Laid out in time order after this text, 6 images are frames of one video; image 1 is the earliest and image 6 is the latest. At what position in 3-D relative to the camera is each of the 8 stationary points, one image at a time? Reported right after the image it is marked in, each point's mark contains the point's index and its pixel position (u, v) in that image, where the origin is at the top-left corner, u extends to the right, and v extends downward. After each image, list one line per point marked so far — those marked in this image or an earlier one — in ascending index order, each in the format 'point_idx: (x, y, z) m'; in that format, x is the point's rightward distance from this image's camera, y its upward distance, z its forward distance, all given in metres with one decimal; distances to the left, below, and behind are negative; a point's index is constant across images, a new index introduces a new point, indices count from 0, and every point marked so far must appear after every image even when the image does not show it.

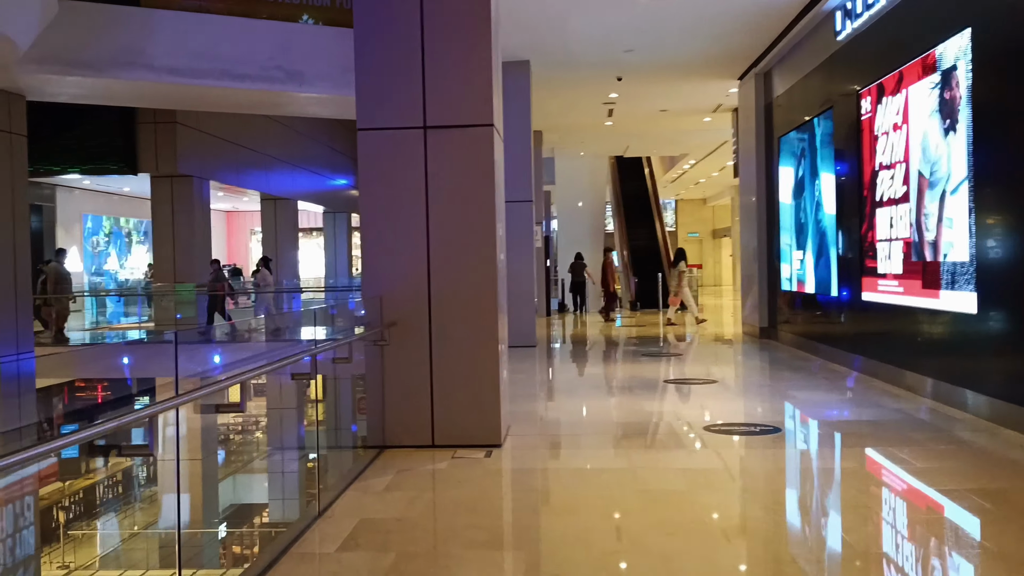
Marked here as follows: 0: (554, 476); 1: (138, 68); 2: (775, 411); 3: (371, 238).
0: (+0.2, -1.0, +4.1) m
1: (-4.5, +2.6, +9.0) m
2: (+2.1, -0.9, +5.9) m
3: (-0.9, +0.3, +4.6) m
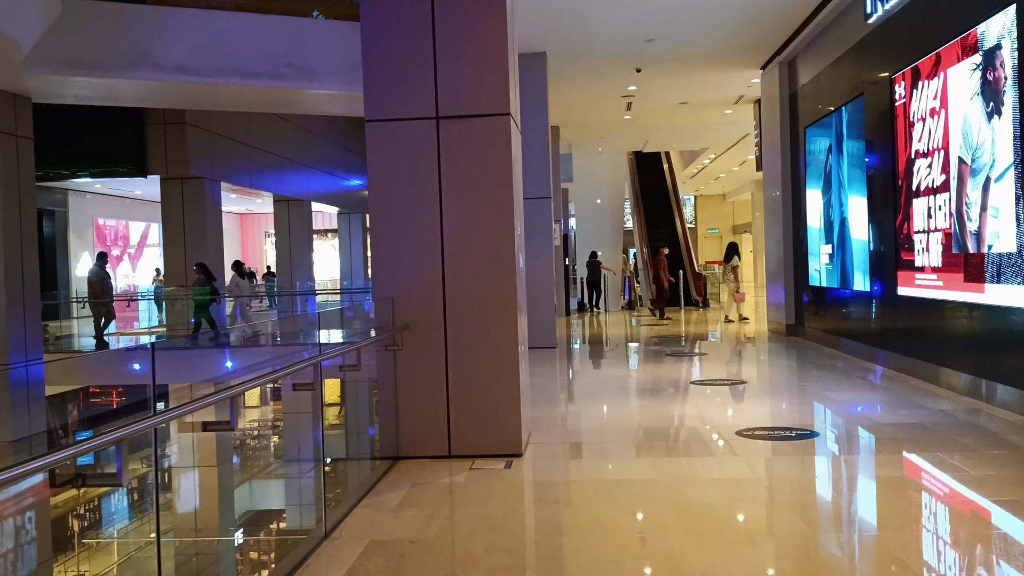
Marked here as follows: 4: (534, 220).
0: (+0.3, -1.0, +3.8) m
1: (-4.3, +2.6, +8.8) m
2: (+2.2, -0.9, +5.6) m
3: (-0.8, +0.3, +4.4) m
4: (+0.3, +0.9, +10.3) m
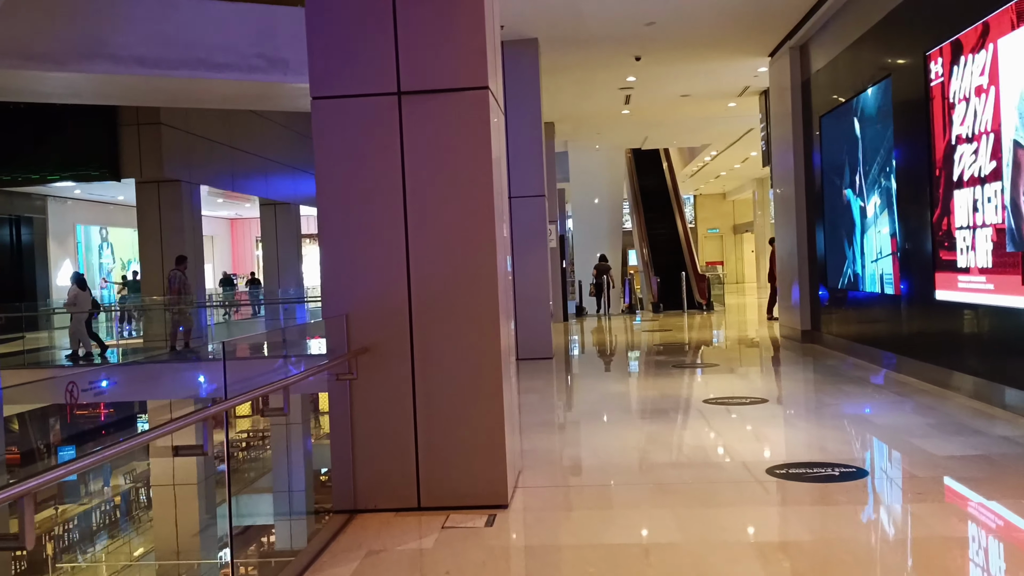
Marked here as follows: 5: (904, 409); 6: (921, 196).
0: (+0.3, -1.1, +3.0) m
1: (-4.4, +2.5, +8.1) m
2: (+2.2, -1.0, +4.9) m
3: (-0.9, +0.2, +3.6) m
4: (+0.2, +0.9, +9.5) m
5: (+2.8, -0.8, +5.3) m
6: (+3.7, +0.8, +6.6) m
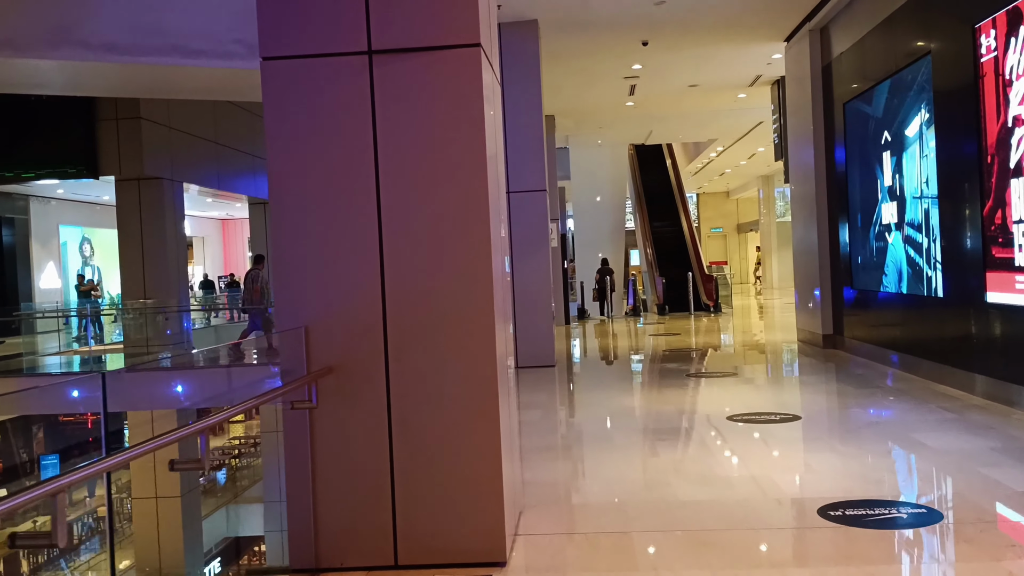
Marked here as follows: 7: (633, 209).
0: (+0.3, -1.1, +2.4) m
1: (-4.5, +2.4, +7.4) m
2: (+2.2, -1.0, +4.2) m
3: (-0.9, +0.2, +2.9) m
4: (+0.2, +0.8, +8.8) m
5: (+2.8, -0.9, +4.7) m
6: (+3.6, +0.8, +6.0) m
7: (+3.1, +2.0, +18.8) m
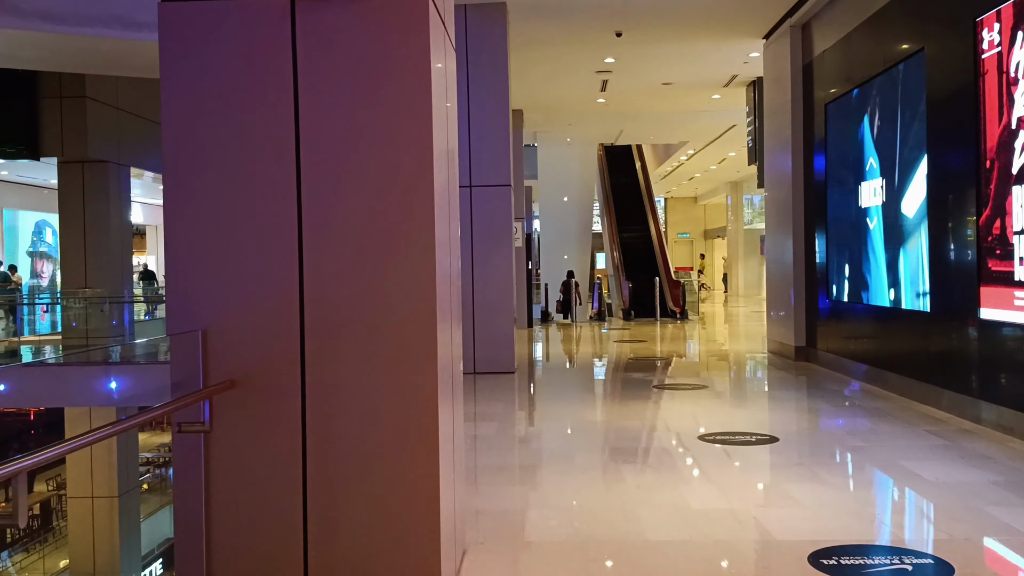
0: (+0.1, -1.1, +1.9) m
1: (-4.8, +2.6, +6.7) m
2: (+1.9, -1.0, +3.8) m
3: (-1.0, +0.2, +2.4) m
4: (-0.2, +0.8, +8.3) m
5: (+2.5, -0.9, +4.3) m
6: (+3.3, +0.7, +5.6) m
7: (+2.2, +1.9, +18.5) m
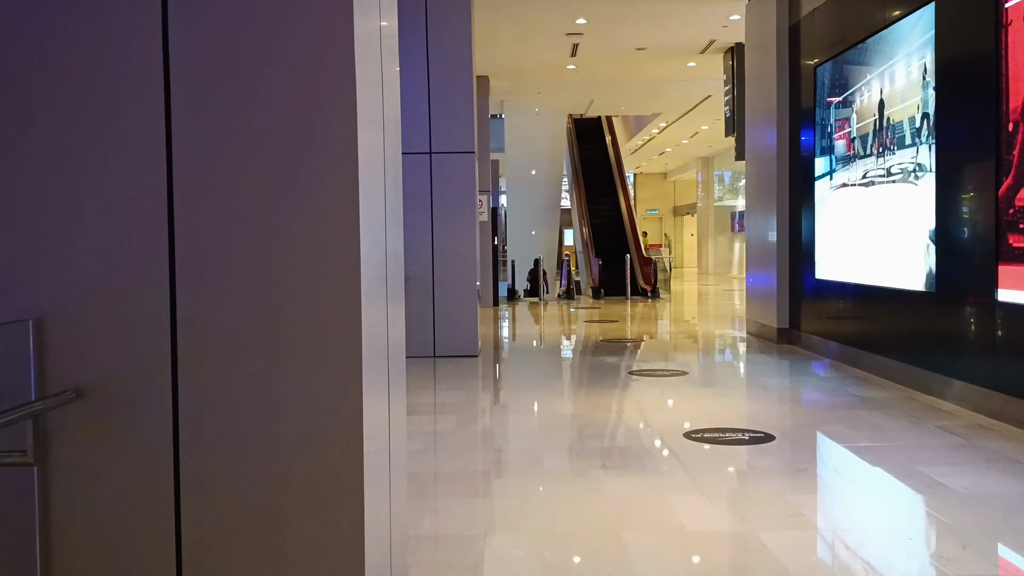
0: (0.0, -1.1, +1.3) m
1: (-5.0, +2.7, +5.8) m
2: (+1.7, -0.9, +3.3) m
3: (-1.1, +0.3, +1.7) m
4: (-0.6, +1.1, +7.7) m
5: (+2.3, -0.8, +3.8) m
6: (+3.1, +0.8, +5.1) m
7: (+1.4, +2.4, +17.8) m
